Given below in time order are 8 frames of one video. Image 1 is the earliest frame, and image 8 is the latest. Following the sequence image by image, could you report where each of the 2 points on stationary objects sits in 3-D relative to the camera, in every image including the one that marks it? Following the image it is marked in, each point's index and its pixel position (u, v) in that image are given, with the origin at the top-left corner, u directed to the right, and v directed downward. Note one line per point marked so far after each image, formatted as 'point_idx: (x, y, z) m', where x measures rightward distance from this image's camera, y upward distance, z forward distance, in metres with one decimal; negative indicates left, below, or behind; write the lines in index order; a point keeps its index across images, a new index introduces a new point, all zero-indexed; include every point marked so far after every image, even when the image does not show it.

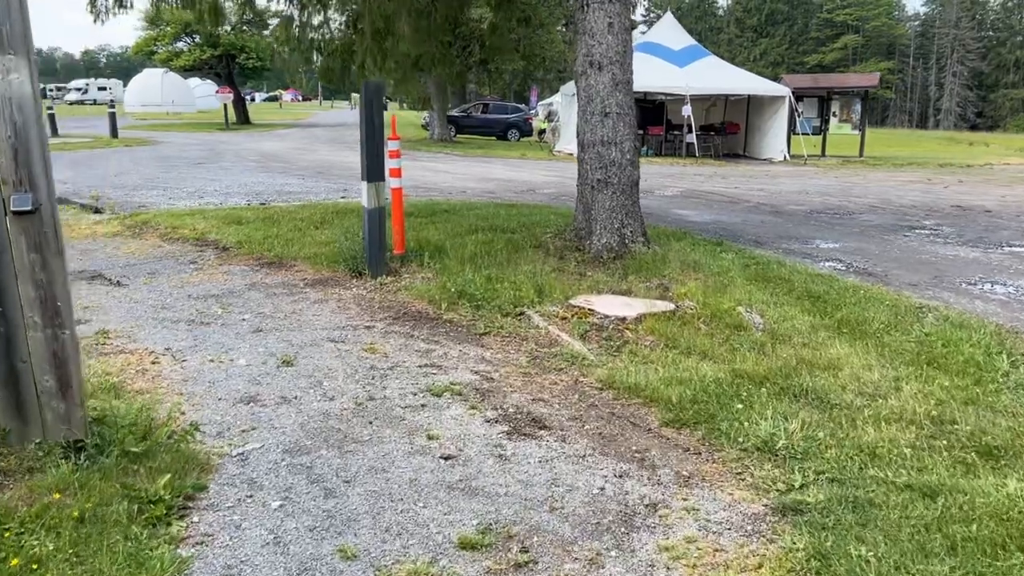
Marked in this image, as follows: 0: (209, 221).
0: (-2.9, +0.6, +8.0) m
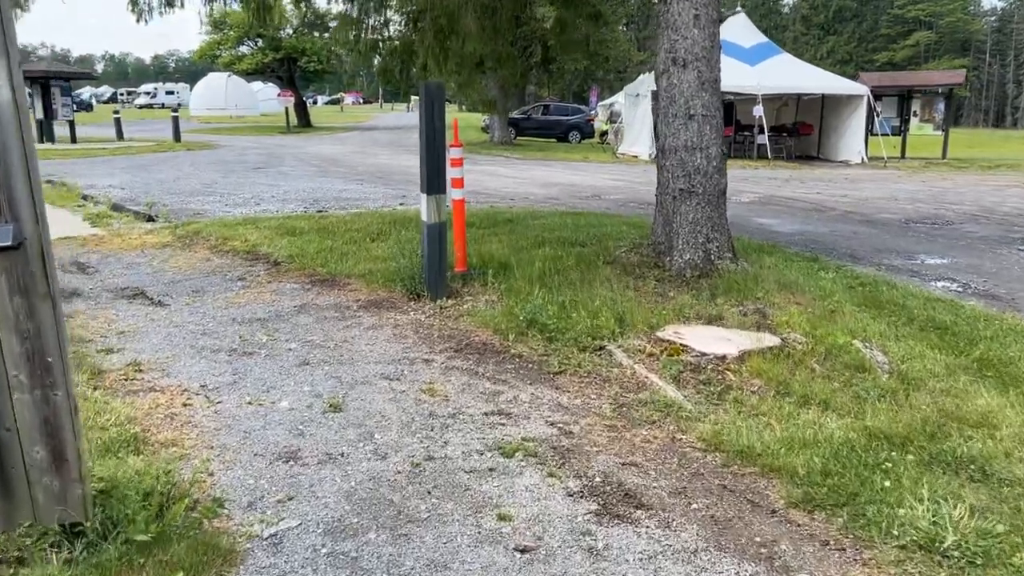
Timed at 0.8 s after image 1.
0: (-2.3, +0.5, +7.6) m
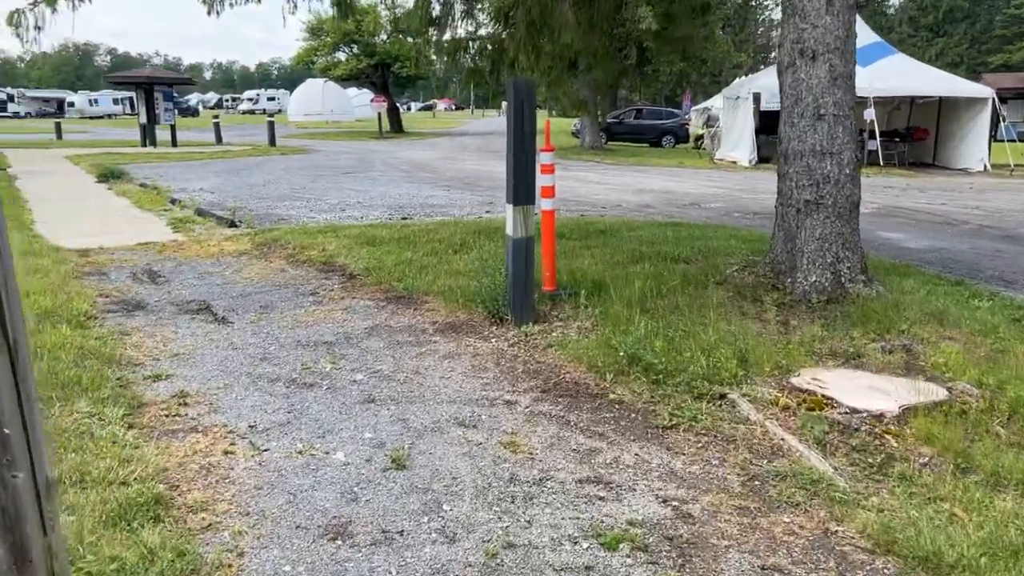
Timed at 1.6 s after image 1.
0: (-1.5, +0.4, +7.2) m
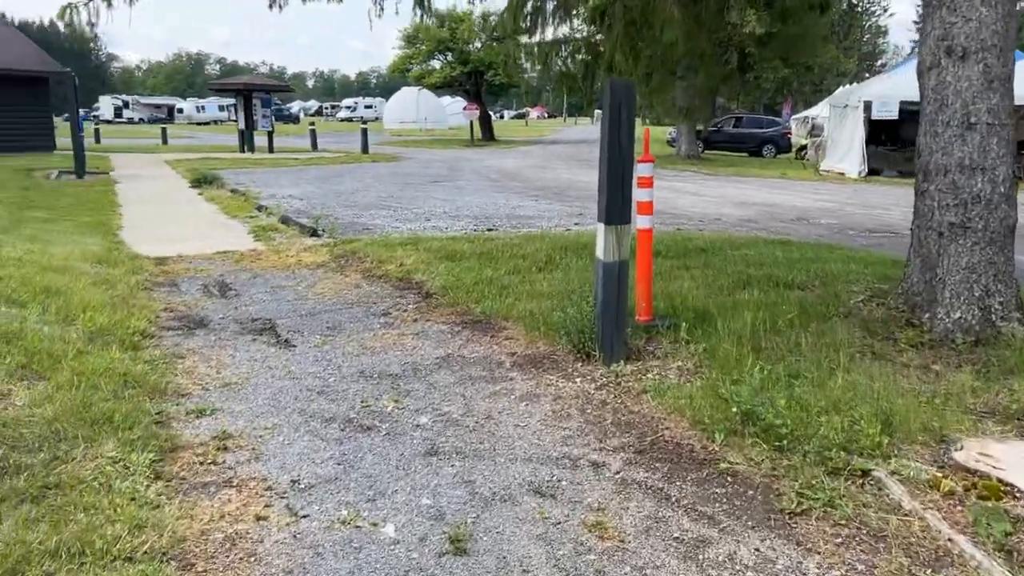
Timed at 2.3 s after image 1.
0: (-0.7, +0.3, +6.8) m
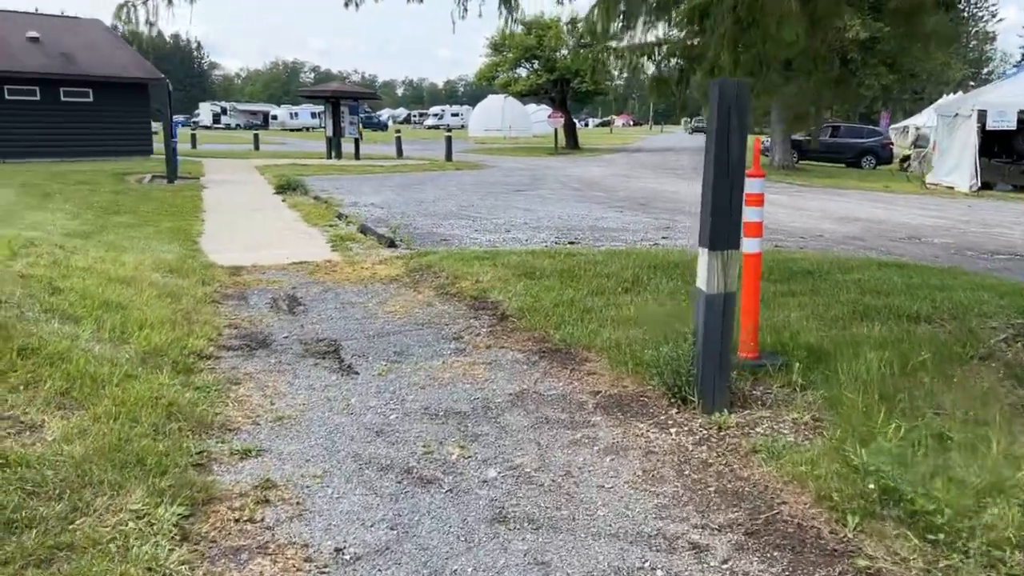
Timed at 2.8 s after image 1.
0: (-0.1, +0.1, +6.4) m
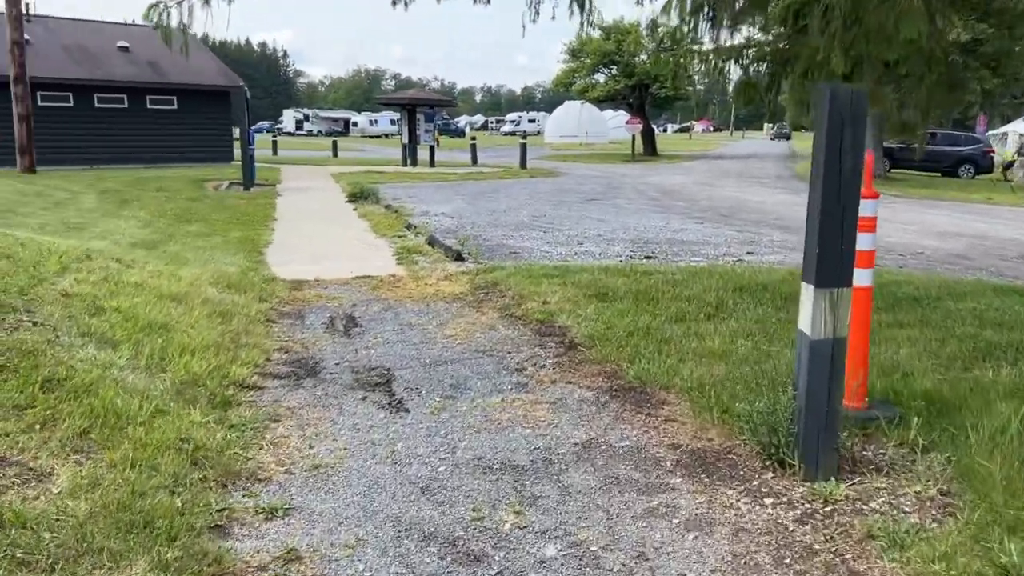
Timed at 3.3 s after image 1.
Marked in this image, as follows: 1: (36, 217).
0: (+0.4, 0.0, +5.9) m
1: (-5.9, +0.9, +10.4) m
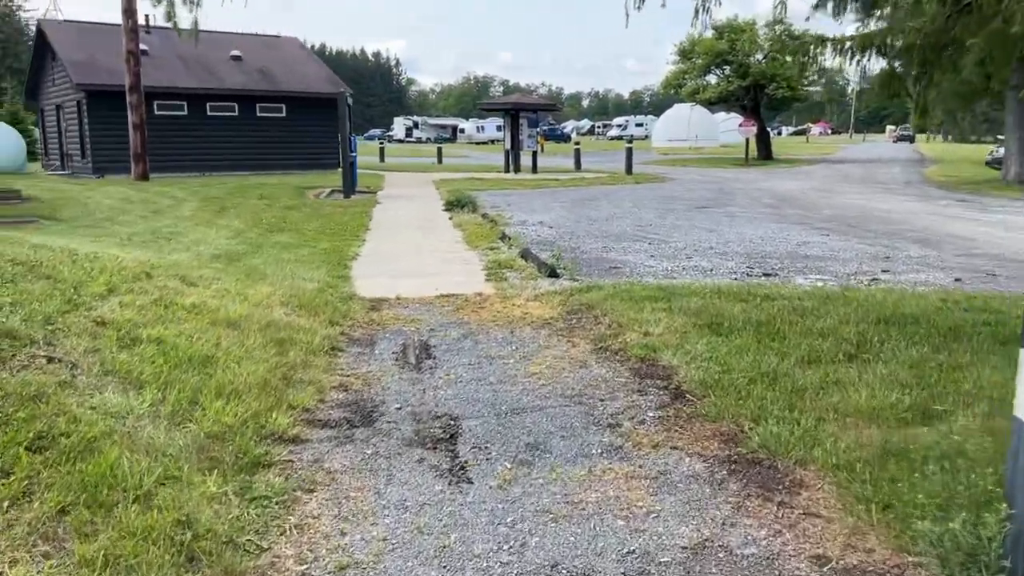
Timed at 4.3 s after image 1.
0: (+1.0, -0.2, +5.1) m
1: (-4.6, +0.8, +10.3) m
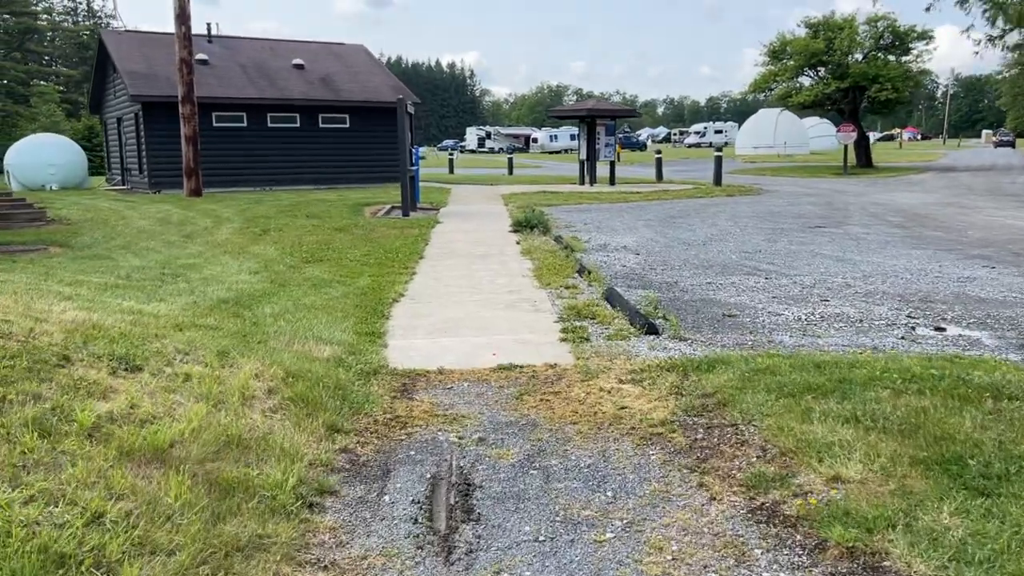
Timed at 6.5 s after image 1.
0: (+1.3, -0.6, +3.1) m
1: (-3.8, +0.3, +8.8) m
